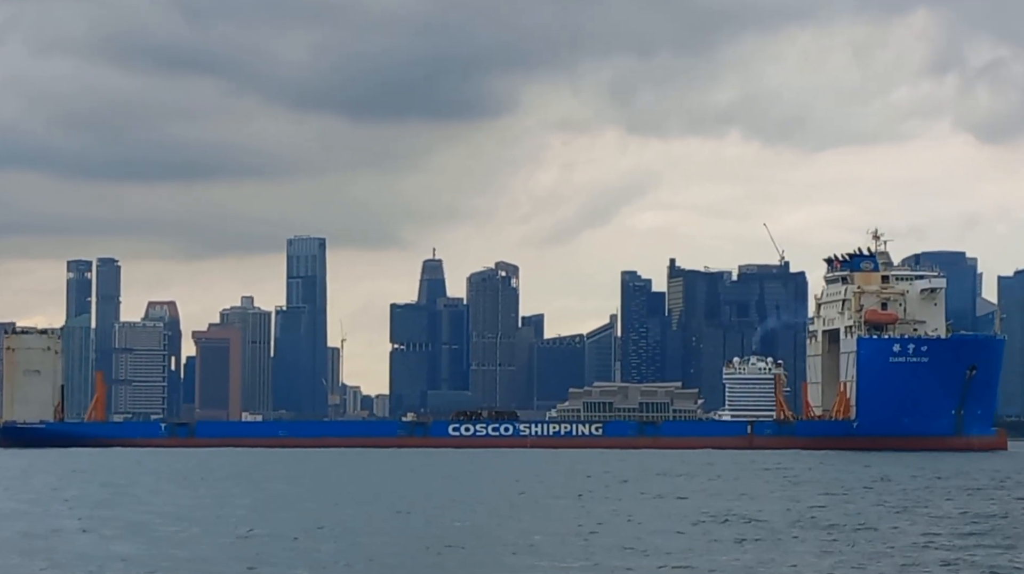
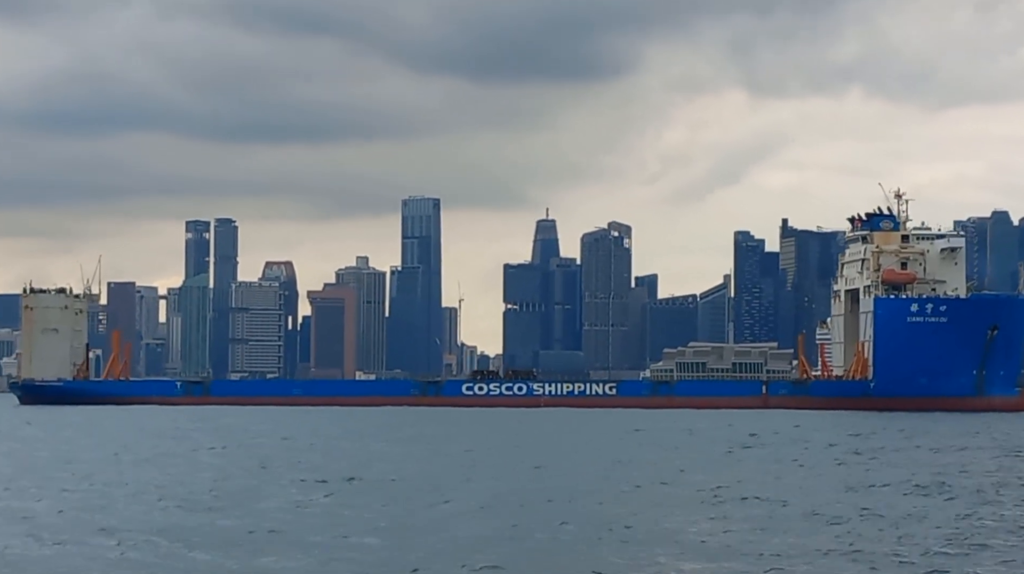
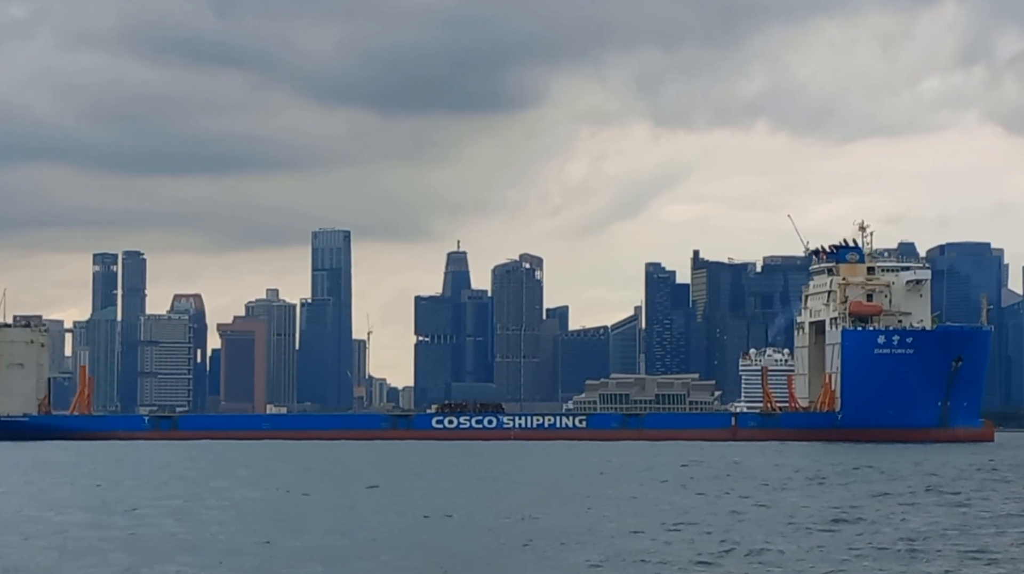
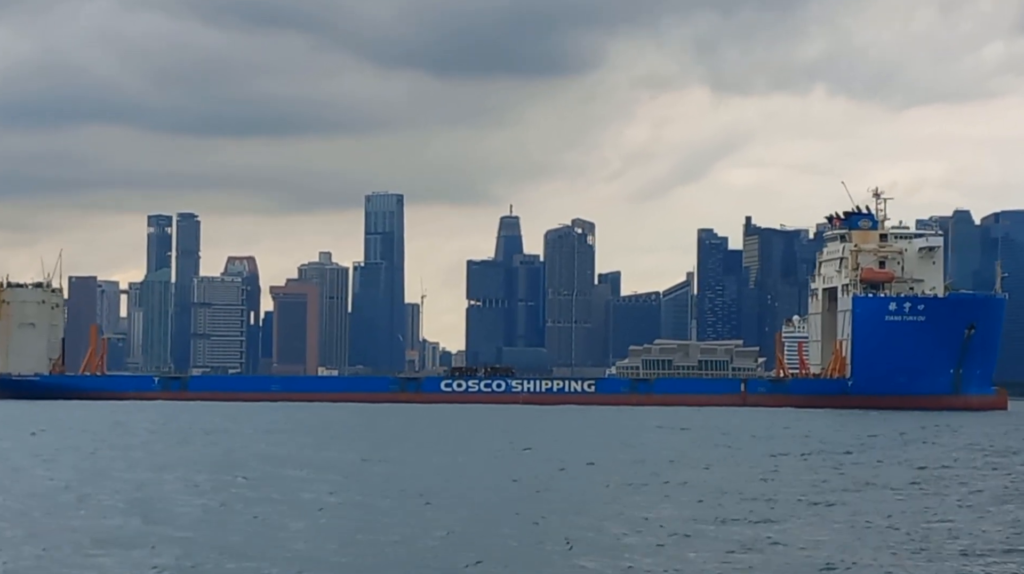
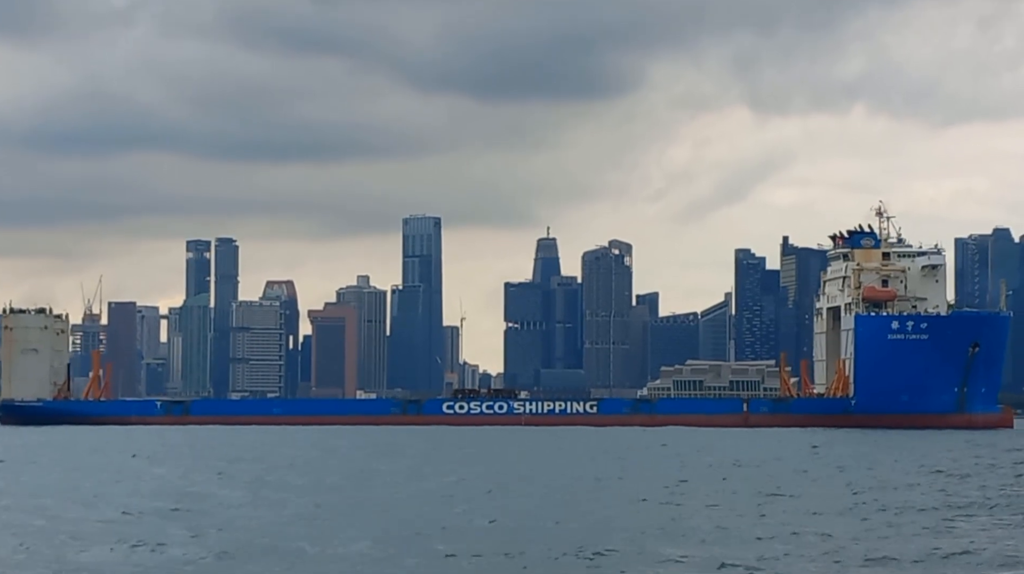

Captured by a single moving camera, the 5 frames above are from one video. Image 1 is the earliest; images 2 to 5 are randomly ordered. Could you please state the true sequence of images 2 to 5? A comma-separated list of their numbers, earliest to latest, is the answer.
3, 4, 2, 5
